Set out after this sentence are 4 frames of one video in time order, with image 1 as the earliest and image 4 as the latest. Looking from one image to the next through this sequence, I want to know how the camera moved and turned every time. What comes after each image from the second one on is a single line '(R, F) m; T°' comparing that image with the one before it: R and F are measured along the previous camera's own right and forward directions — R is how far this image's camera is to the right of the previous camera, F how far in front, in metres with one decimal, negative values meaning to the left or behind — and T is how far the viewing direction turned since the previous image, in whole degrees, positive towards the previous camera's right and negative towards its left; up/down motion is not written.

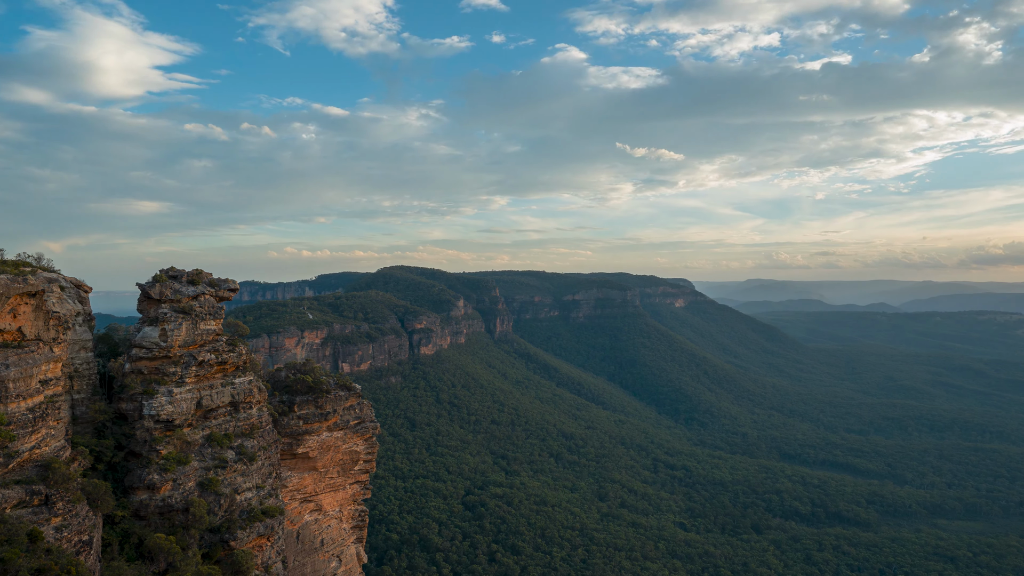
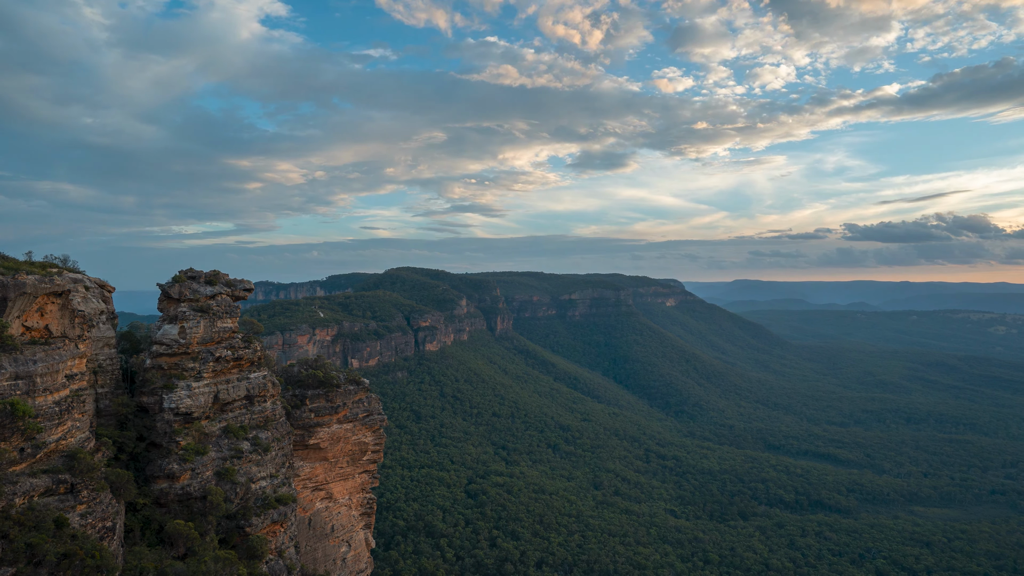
(+0.2, -2.4) m; 0°
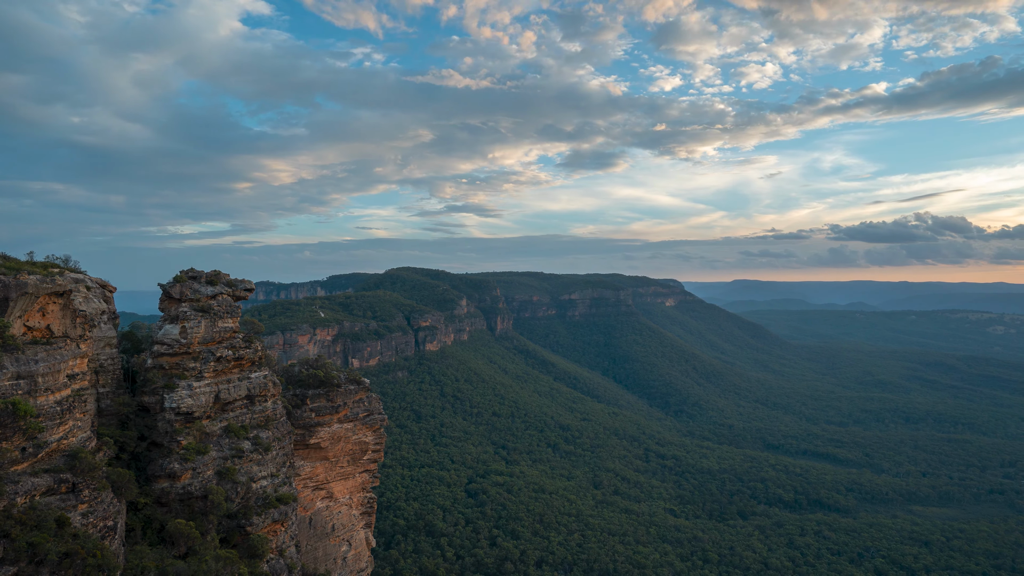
(0.0, -0.1) m; 0°
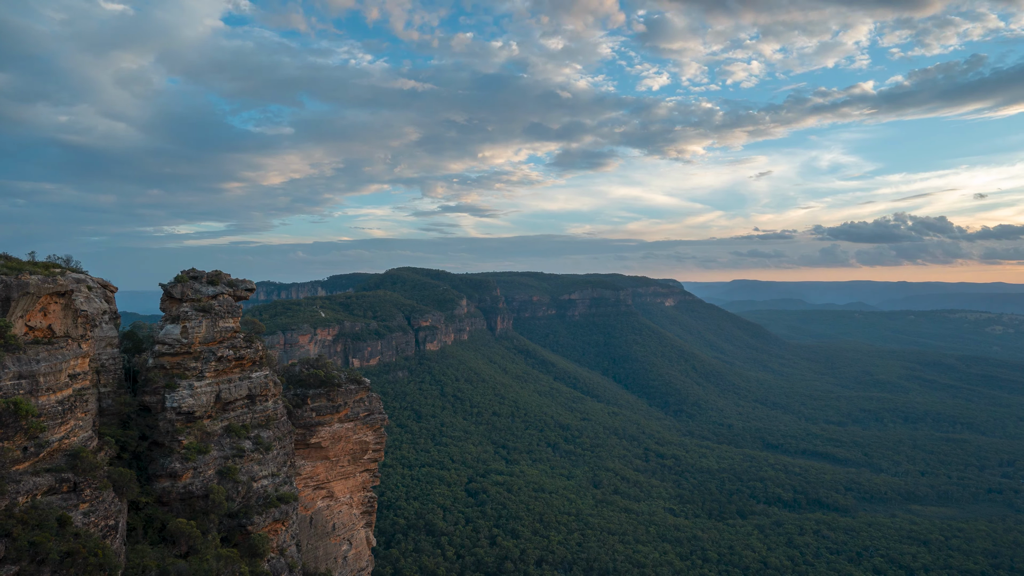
(0.0, -0.1) m; 0°
